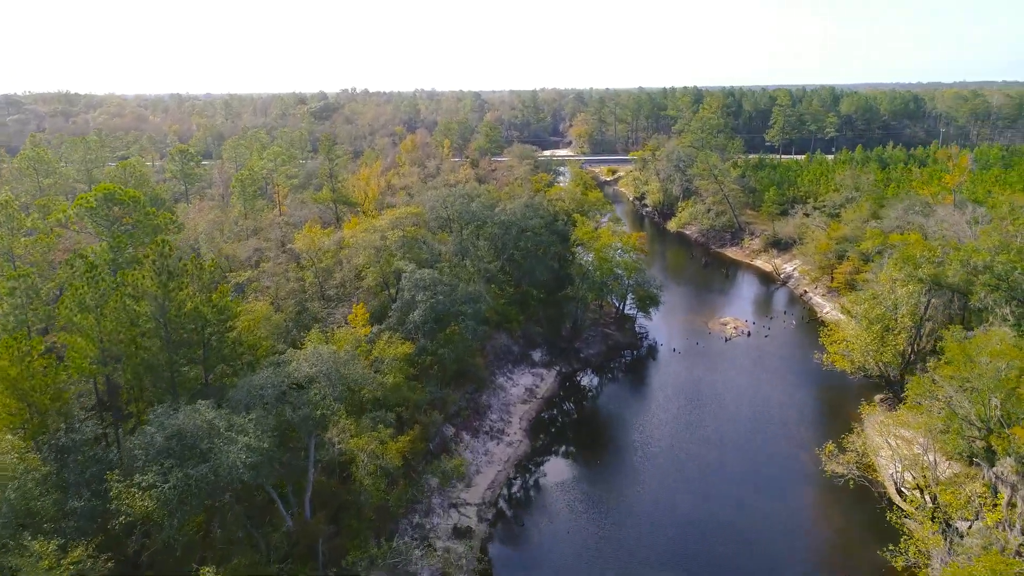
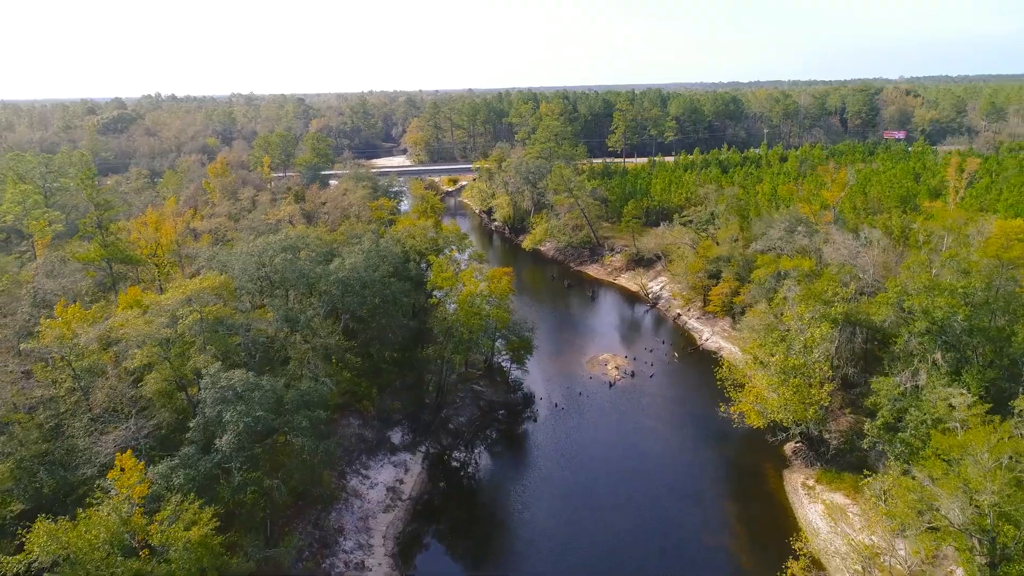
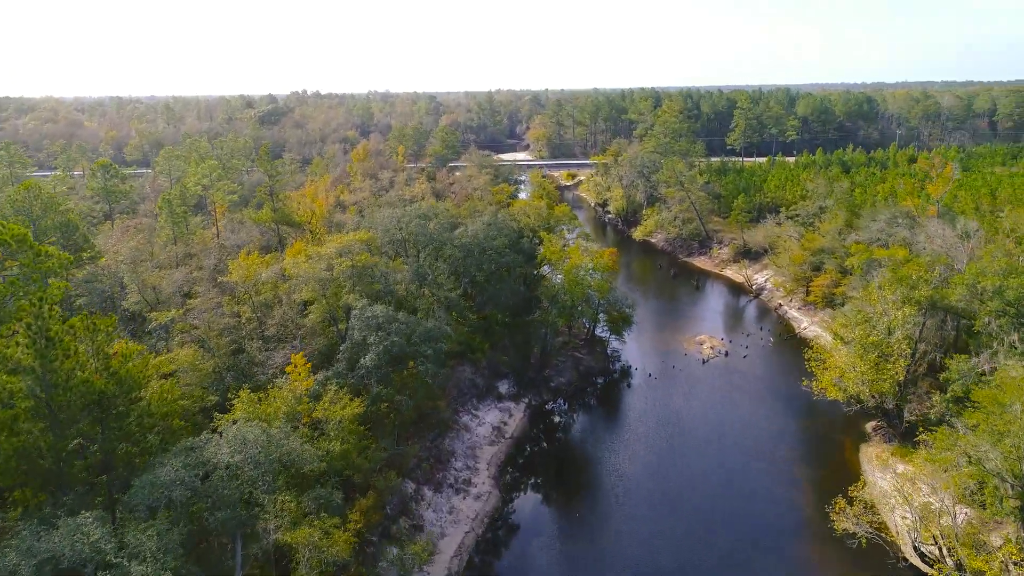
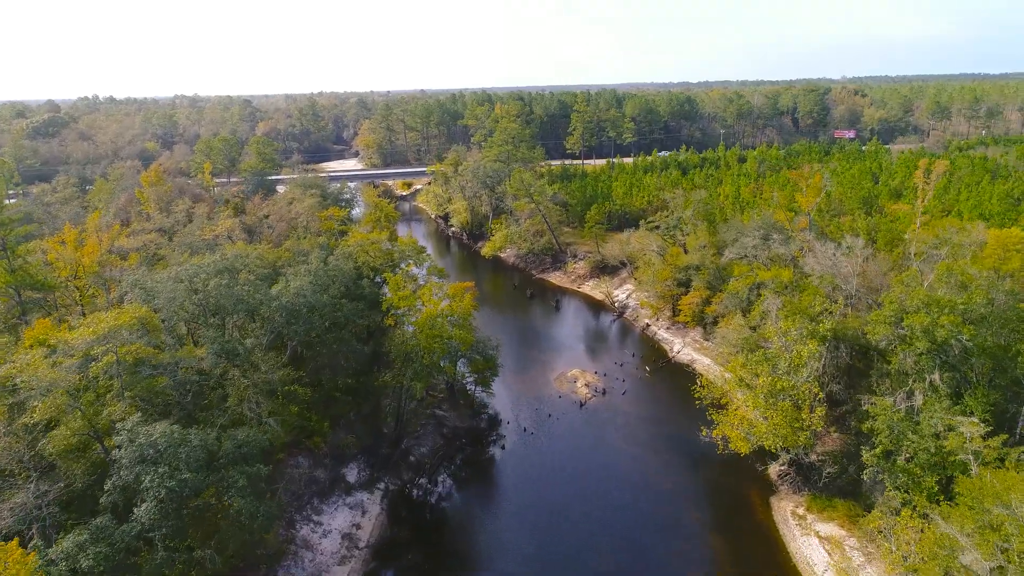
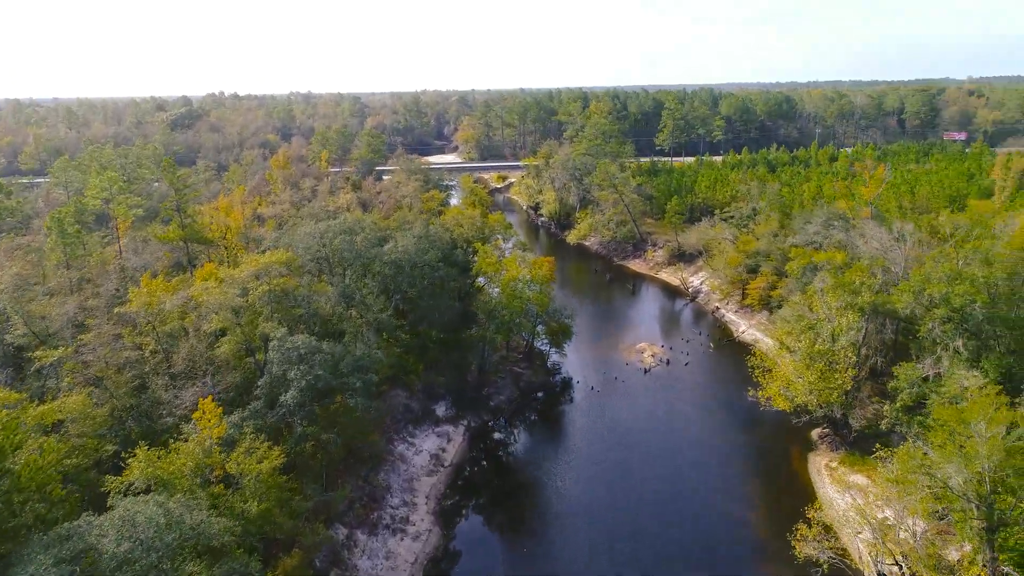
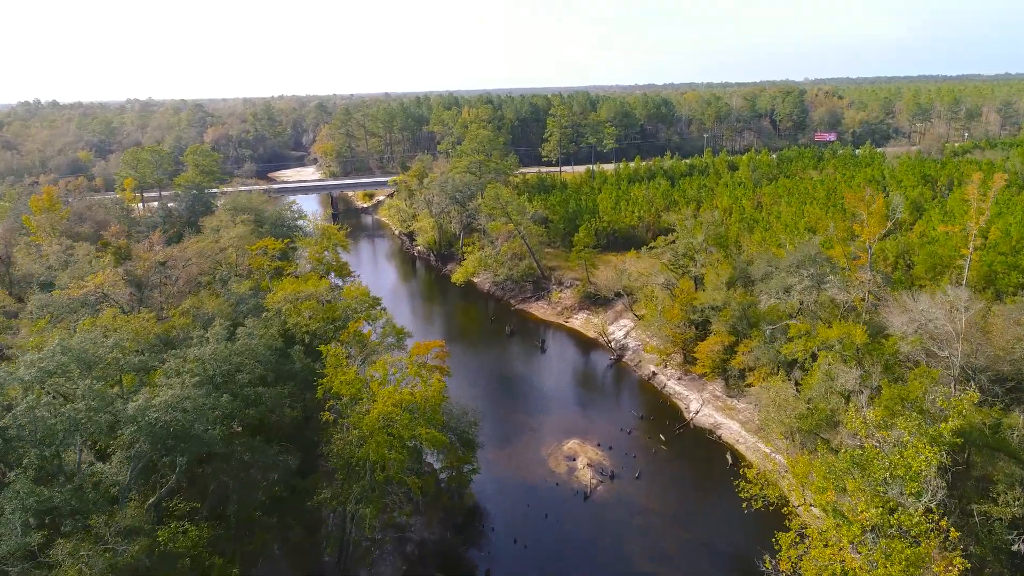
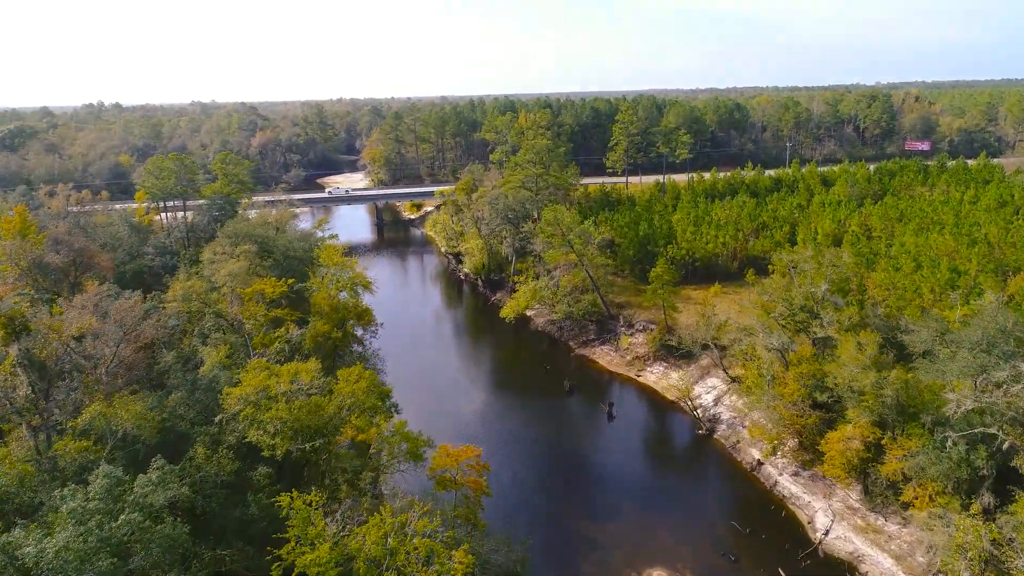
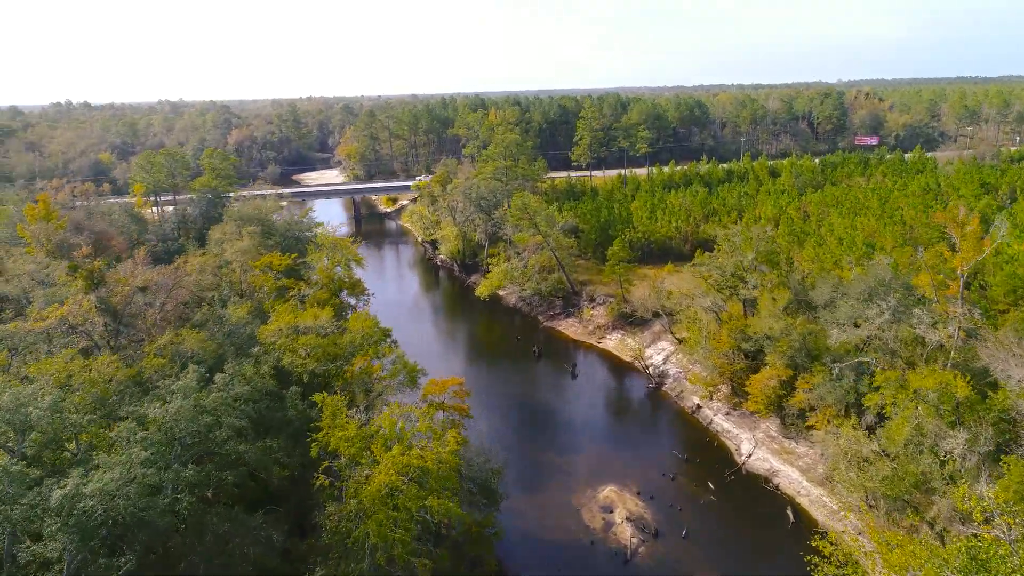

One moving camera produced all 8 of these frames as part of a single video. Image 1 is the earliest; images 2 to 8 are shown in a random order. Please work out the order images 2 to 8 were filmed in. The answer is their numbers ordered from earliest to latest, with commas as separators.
3, 5, 2, 4, 6, 8, 7
